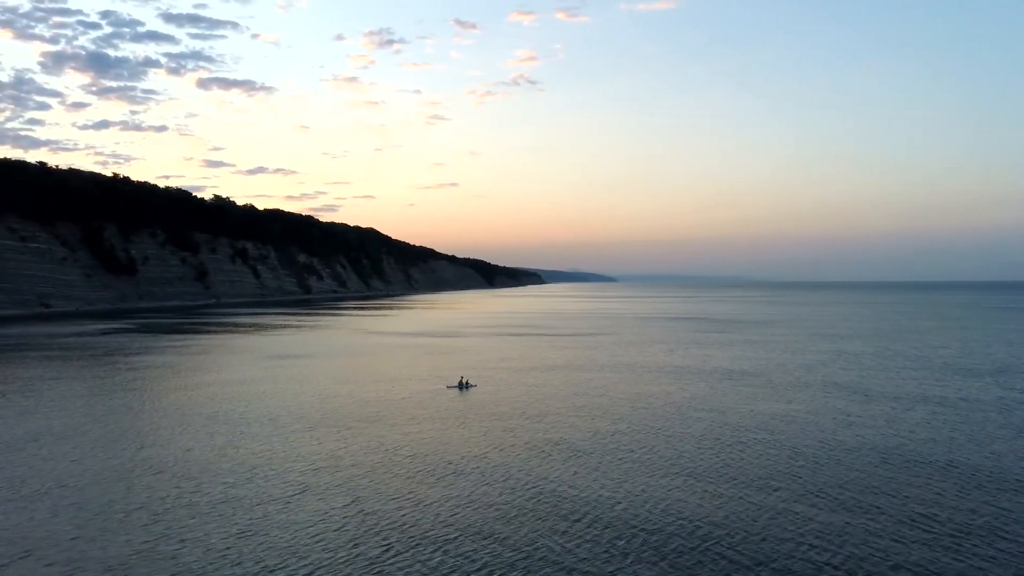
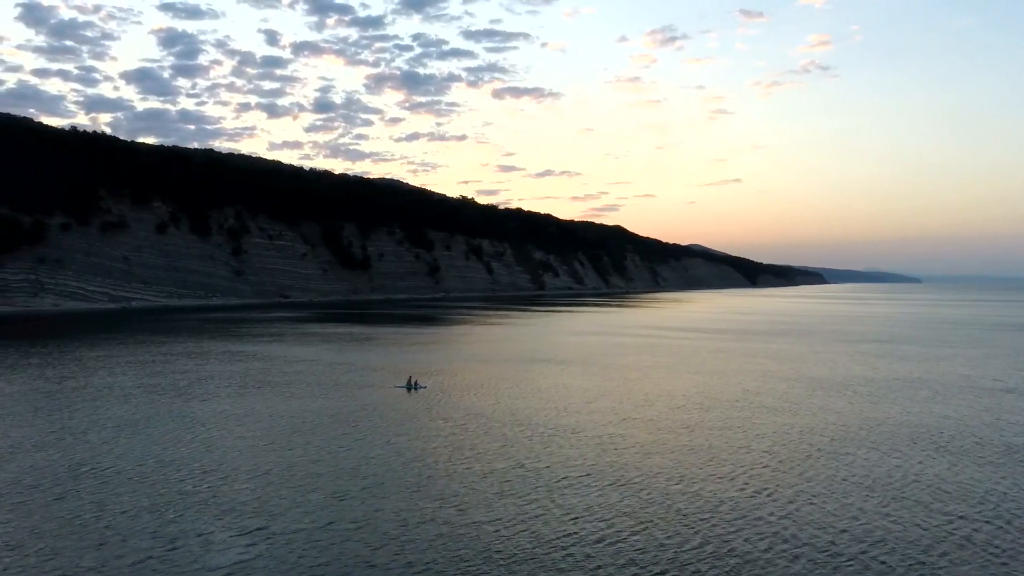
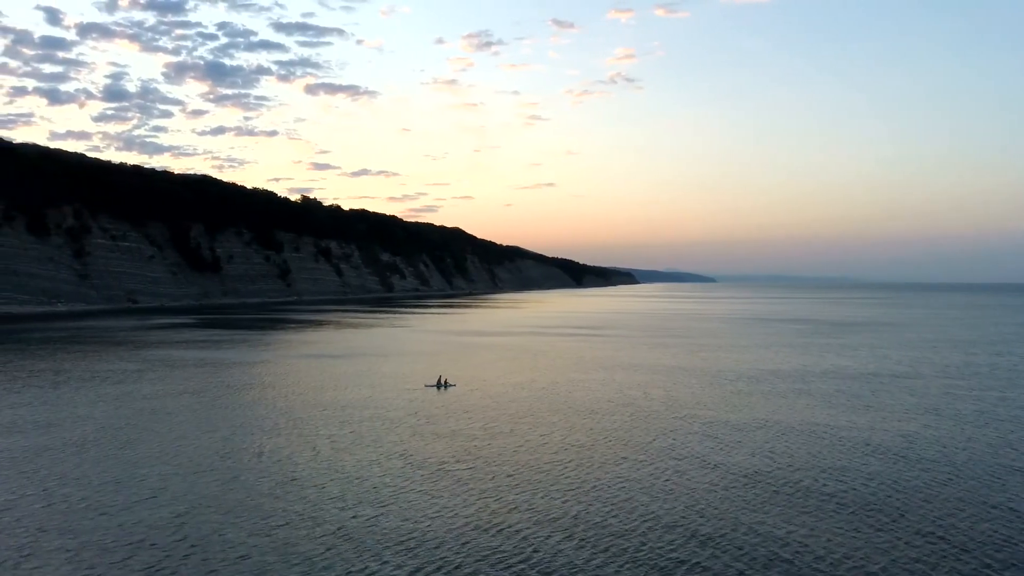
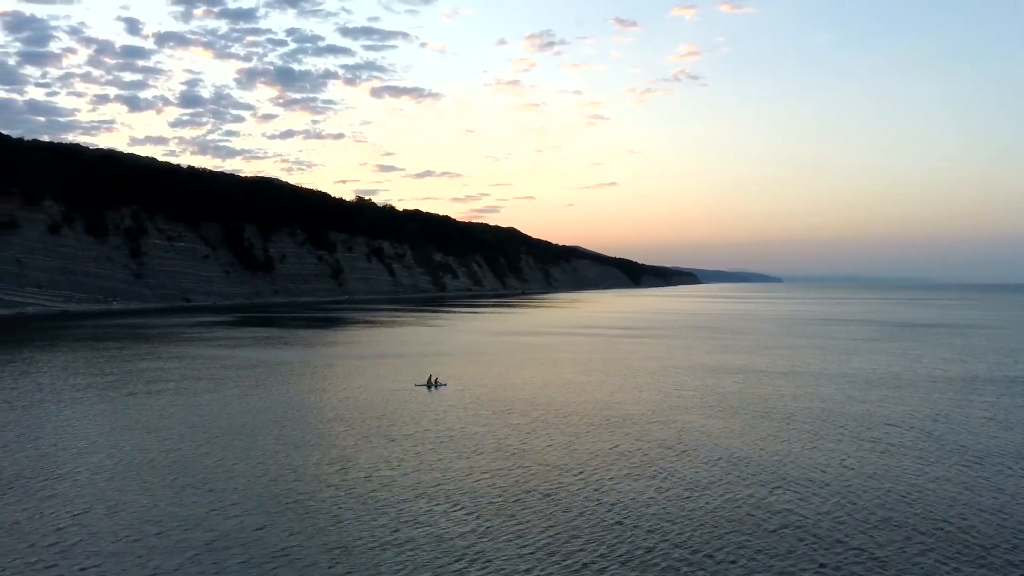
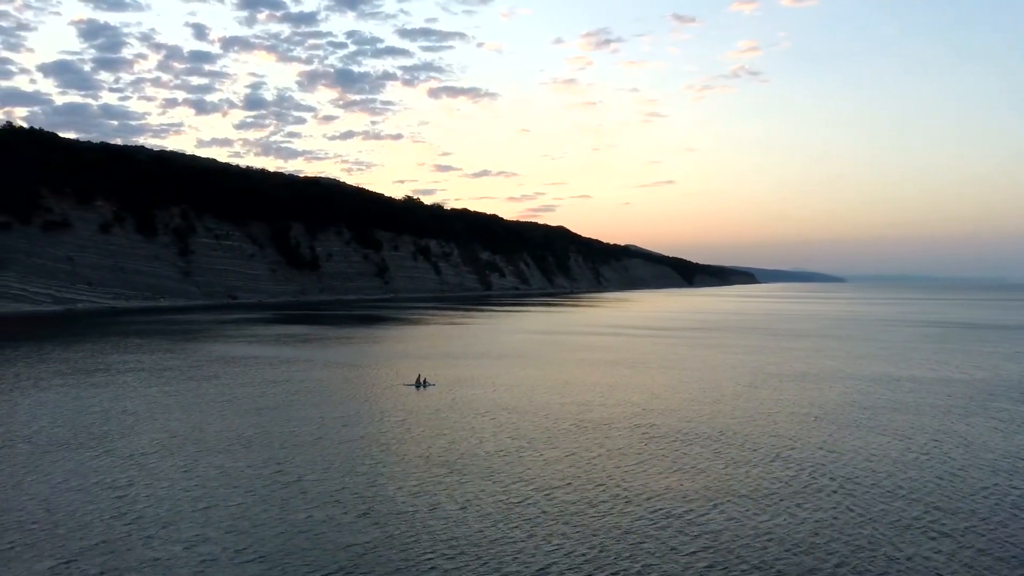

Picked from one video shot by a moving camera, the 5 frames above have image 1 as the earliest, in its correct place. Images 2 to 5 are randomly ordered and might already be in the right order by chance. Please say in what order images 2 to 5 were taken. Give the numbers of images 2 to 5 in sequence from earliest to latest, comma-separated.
3, 4, 5, 2
